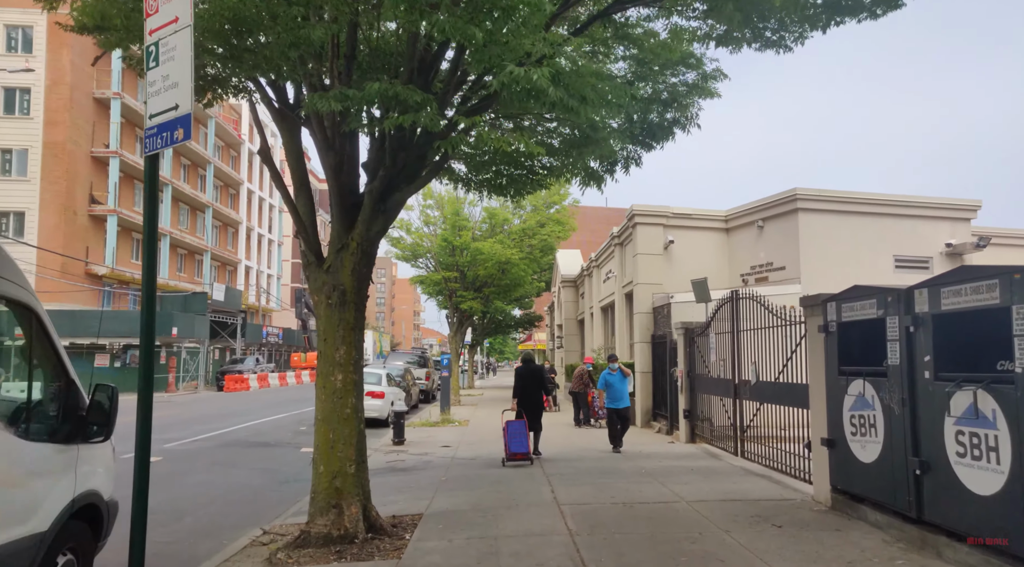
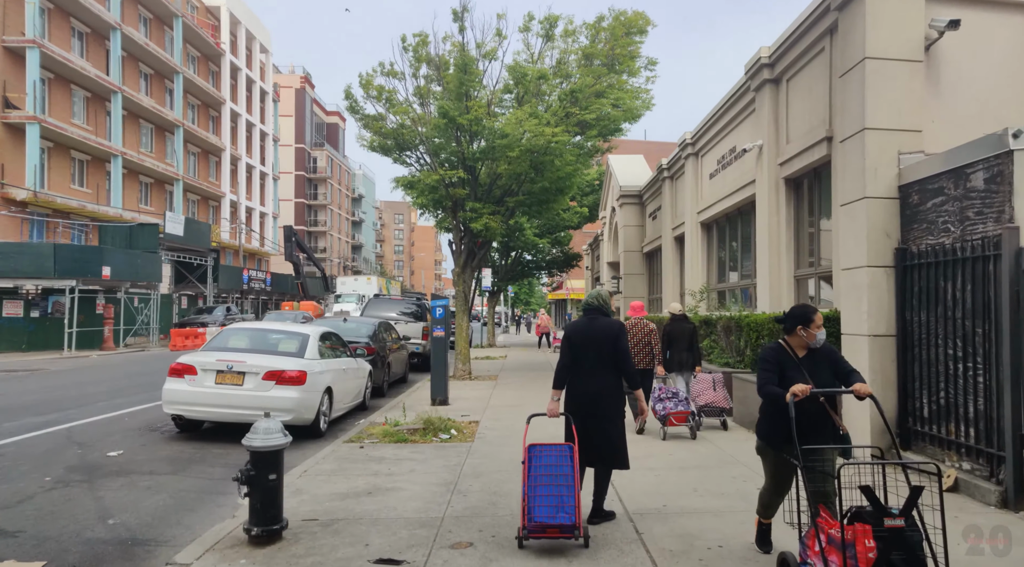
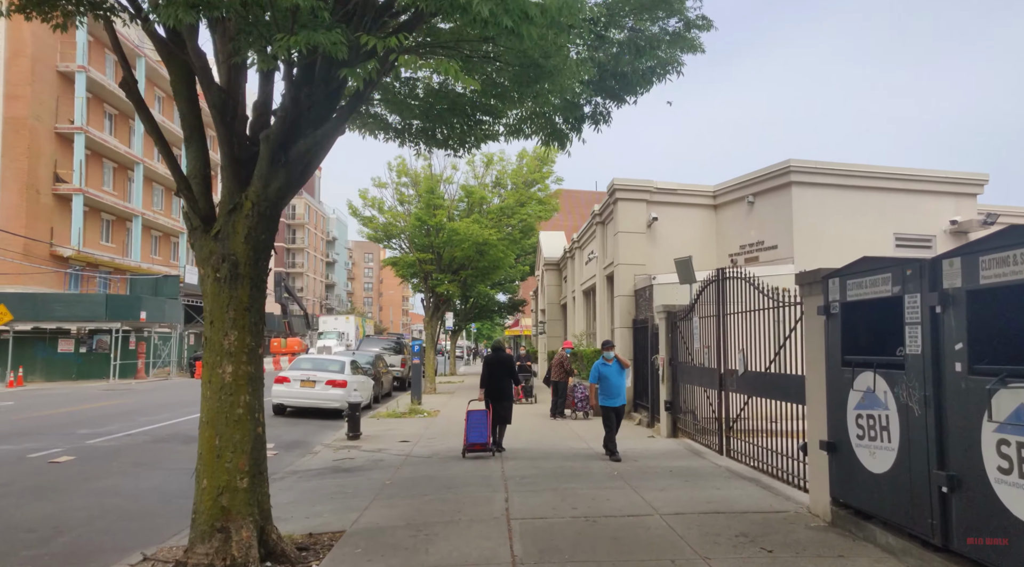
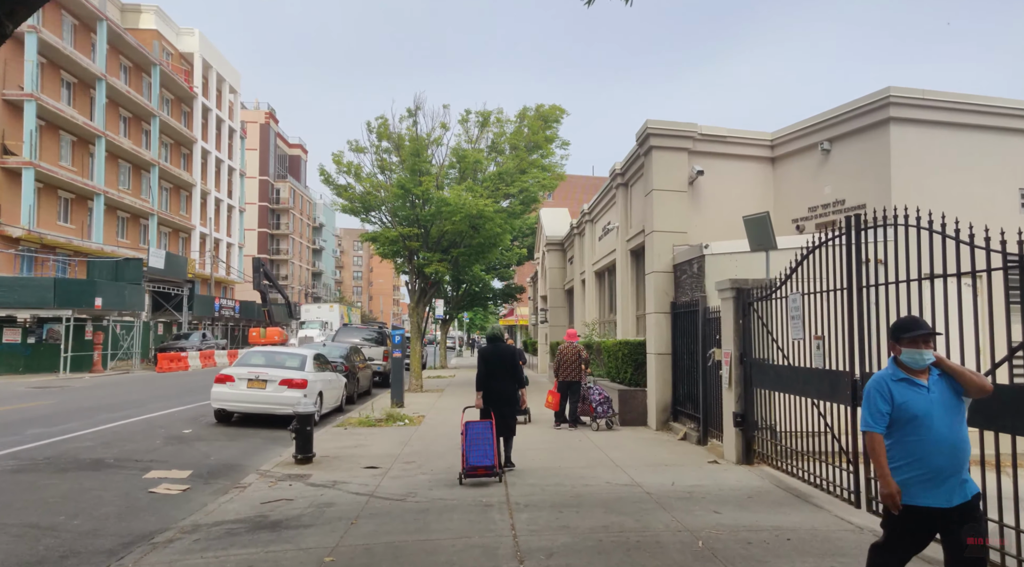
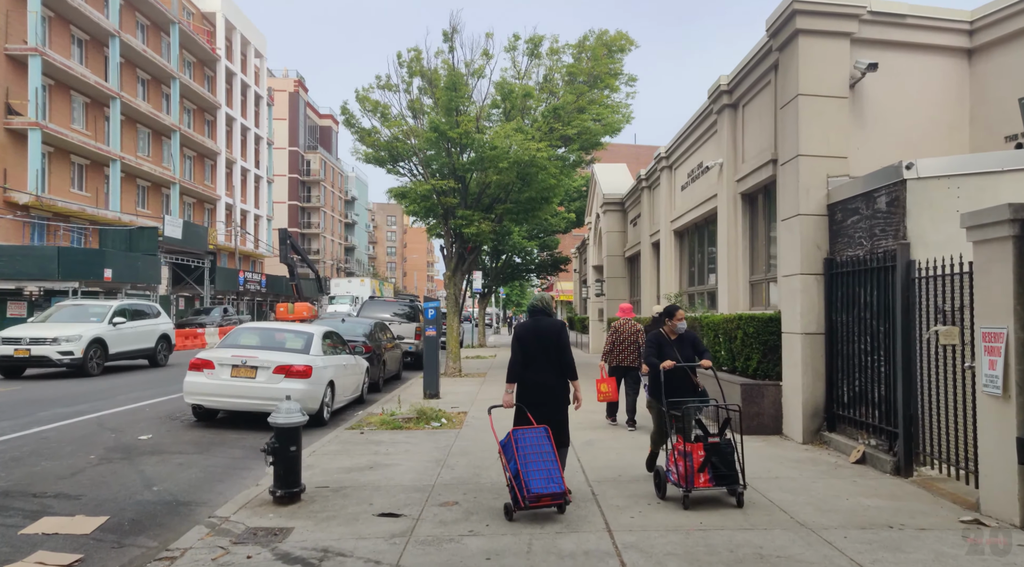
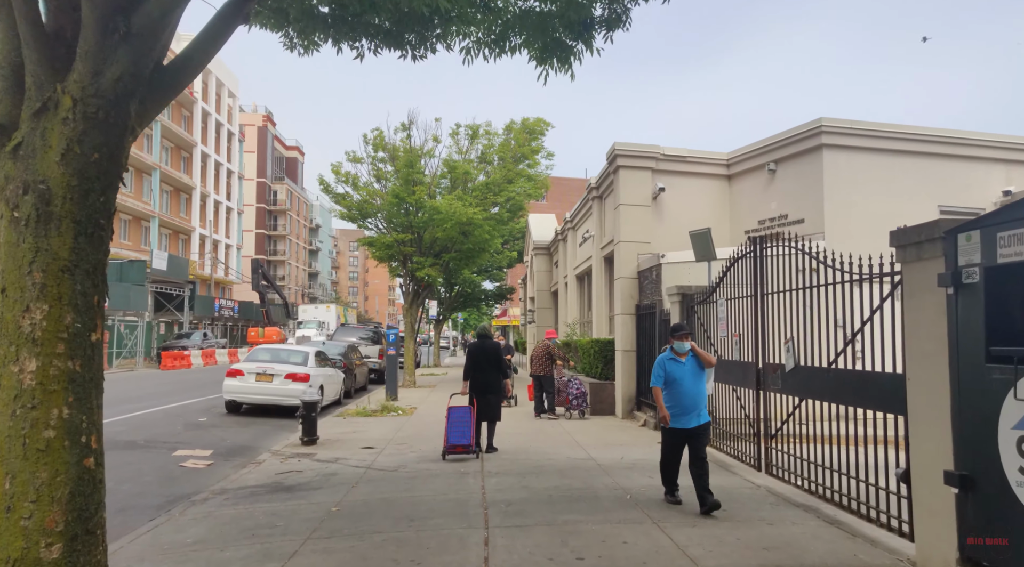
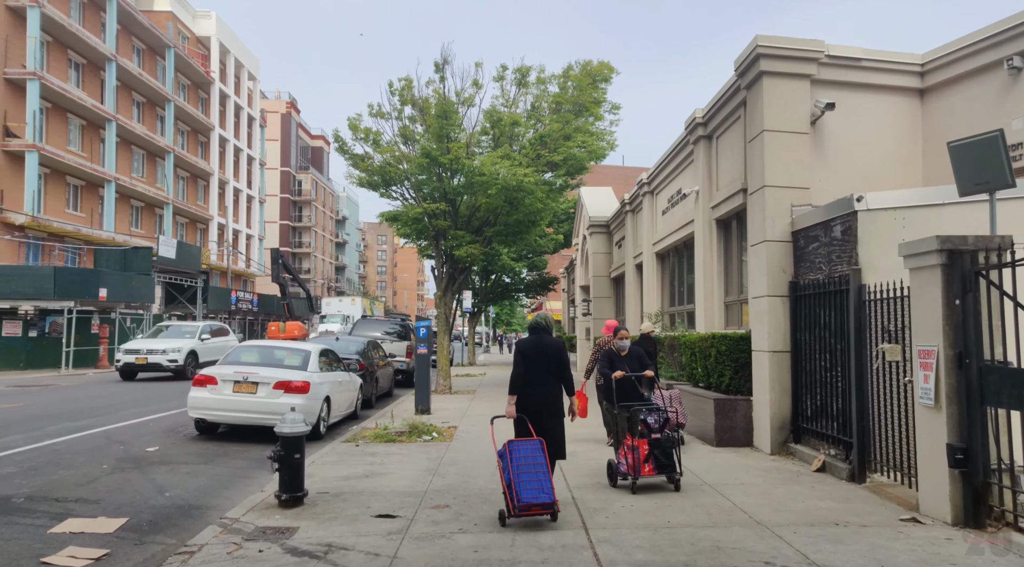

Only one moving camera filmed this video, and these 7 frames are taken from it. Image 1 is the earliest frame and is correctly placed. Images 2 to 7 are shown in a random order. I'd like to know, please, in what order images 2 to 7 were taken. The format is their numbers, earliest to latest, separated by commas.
3, 6, 4, 7, 5, 2
